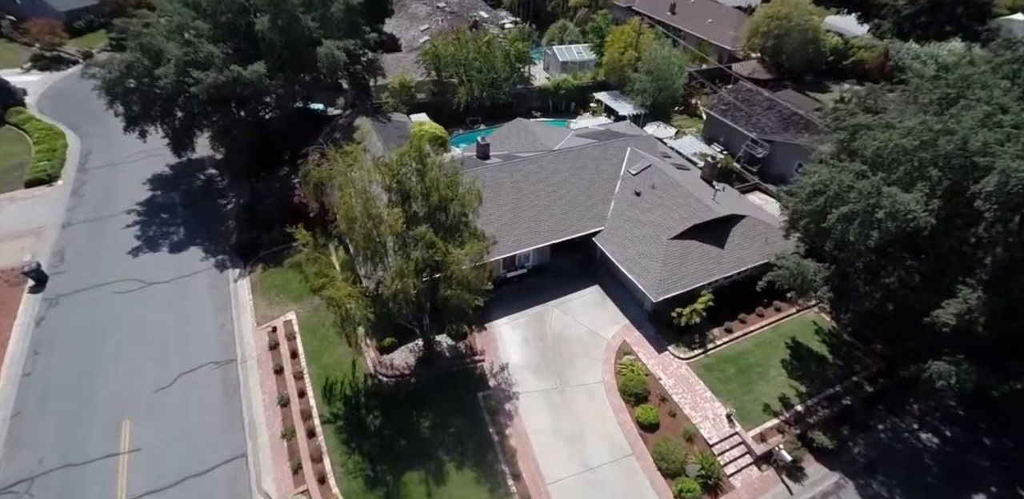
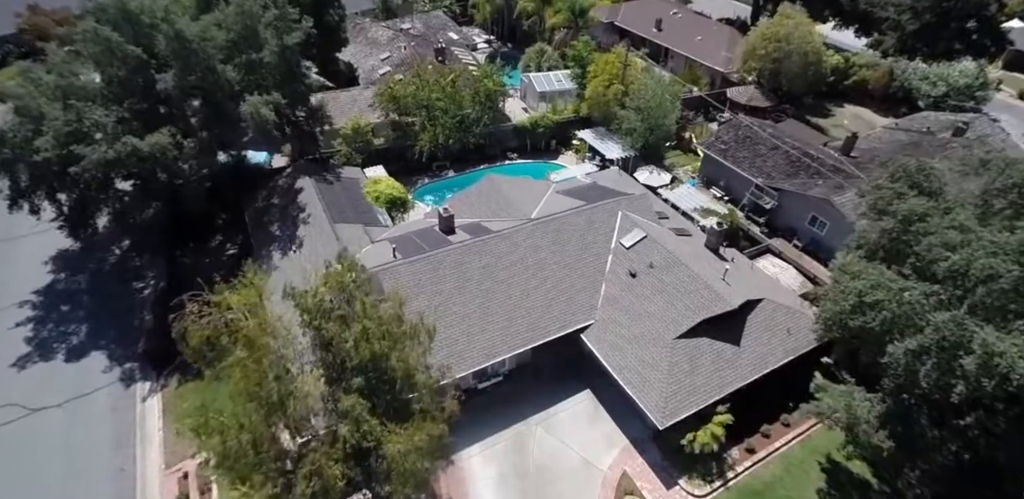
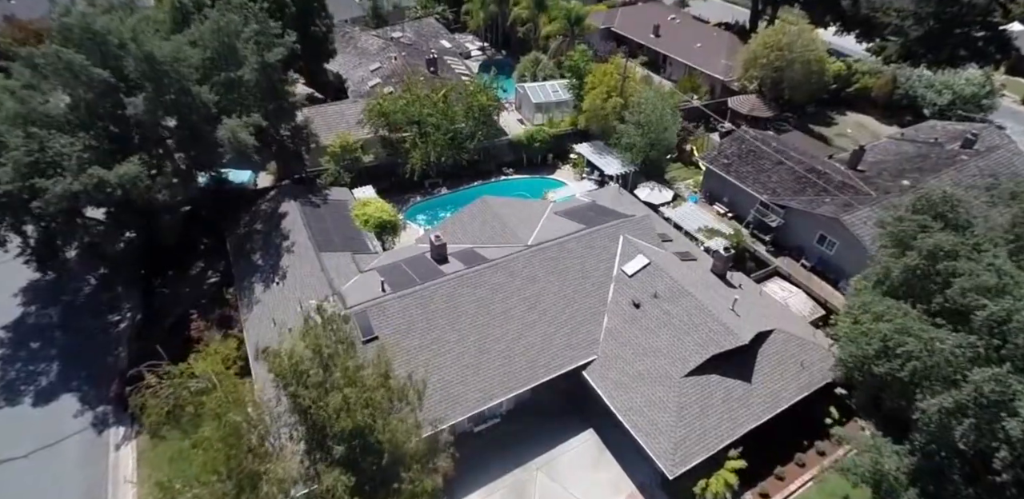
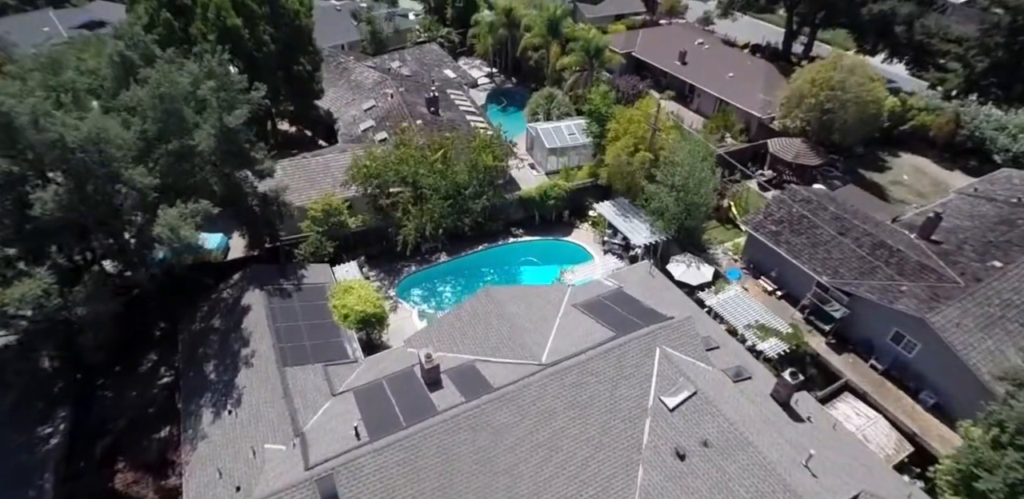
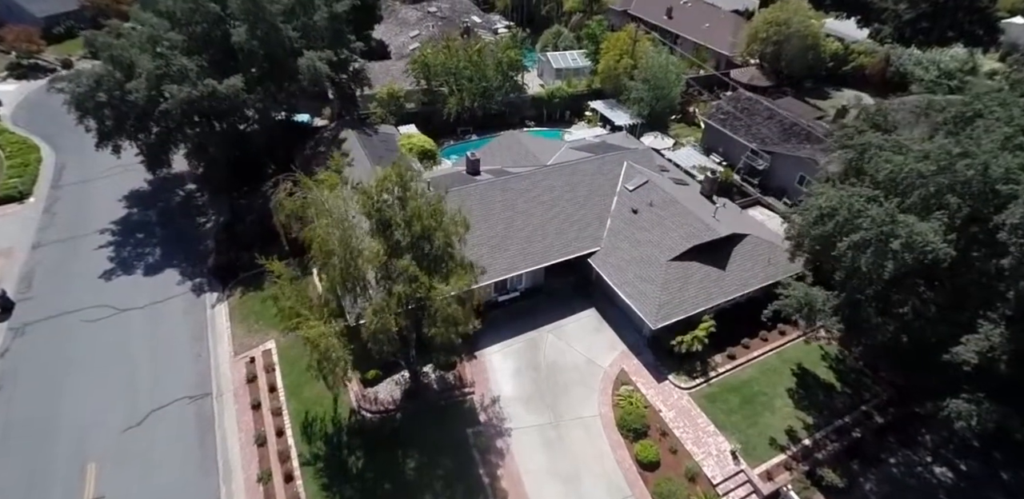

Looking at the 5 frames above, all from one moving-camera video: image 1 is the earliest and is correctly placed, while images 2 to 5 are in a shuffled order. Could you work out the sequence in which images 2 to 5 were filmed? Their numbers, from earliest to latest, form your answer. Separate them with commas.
5, 2, 3, 4
